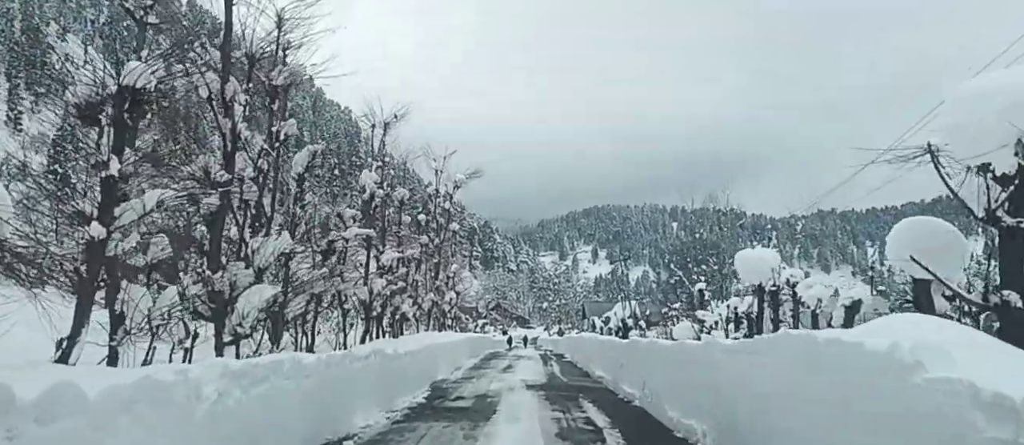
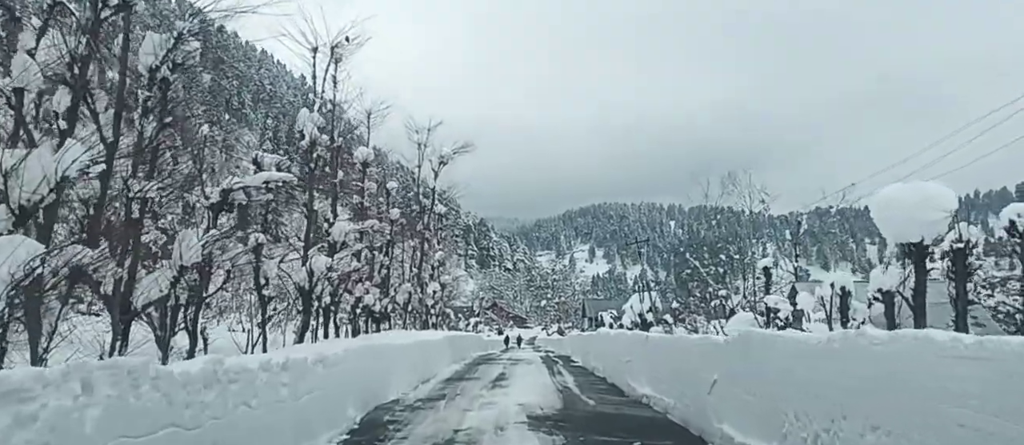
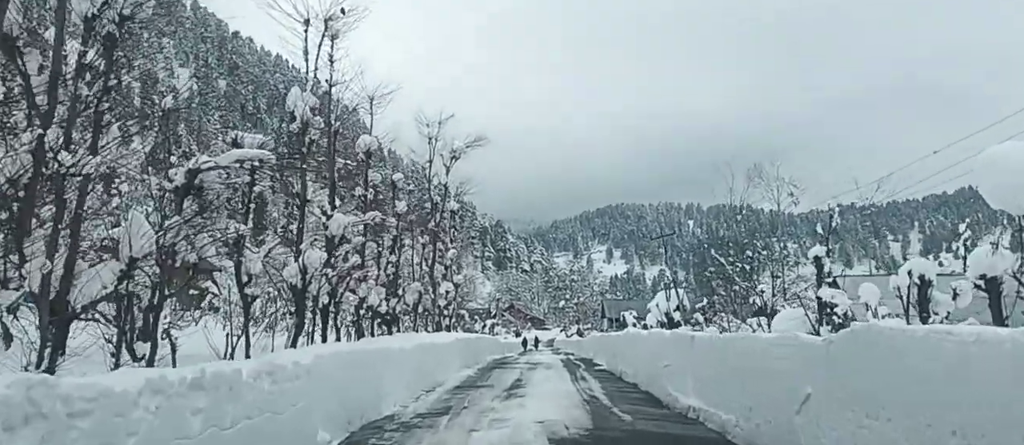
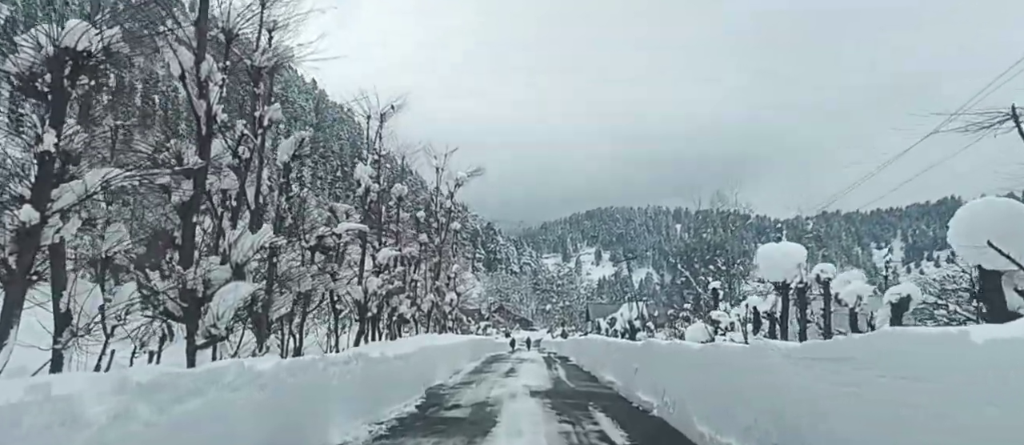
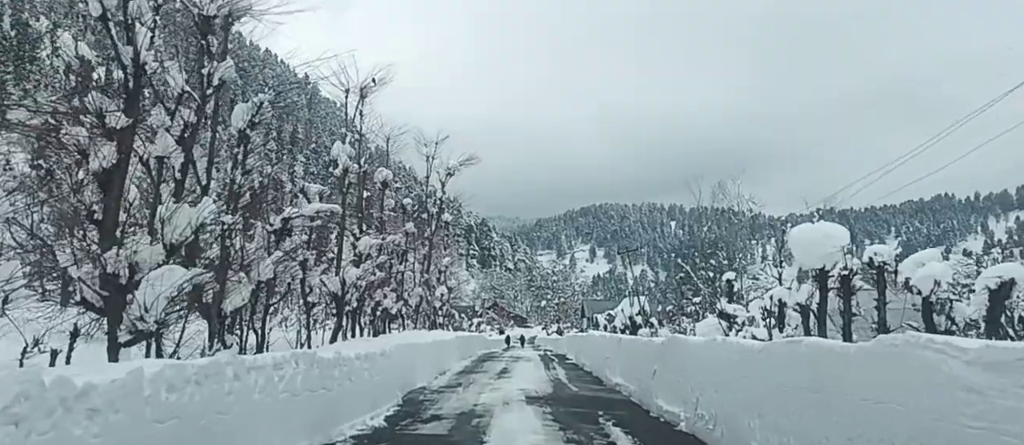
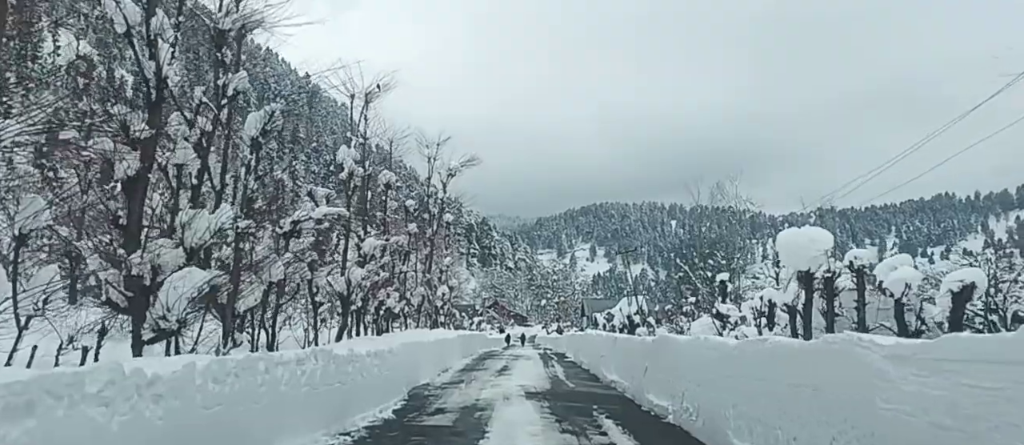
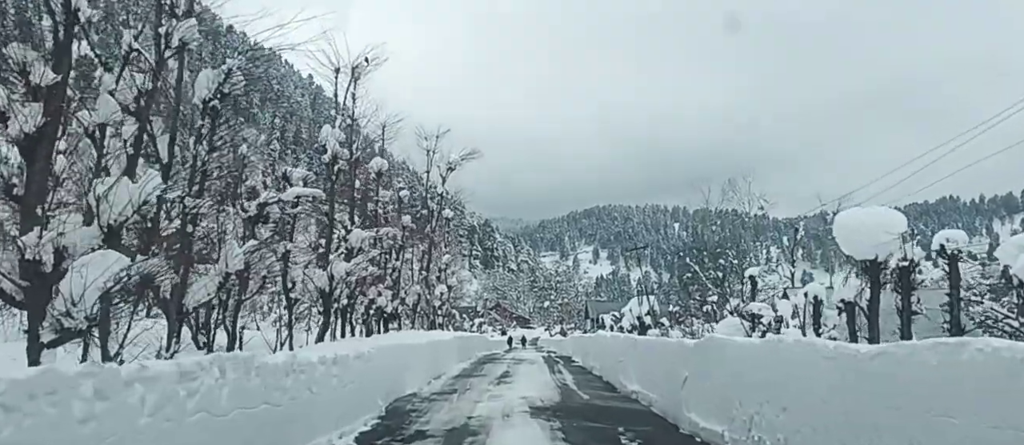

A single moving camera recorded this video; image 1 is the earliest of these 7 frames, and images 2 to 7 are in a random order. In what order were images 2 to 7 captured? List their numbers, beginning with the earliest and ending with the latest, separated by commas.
4, 6, 5, 7, 2, 3
